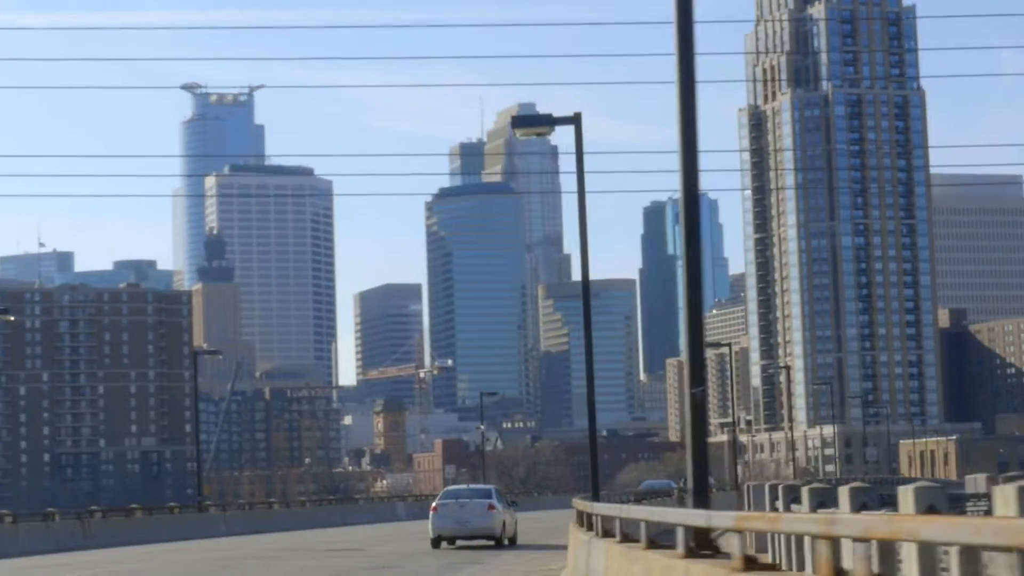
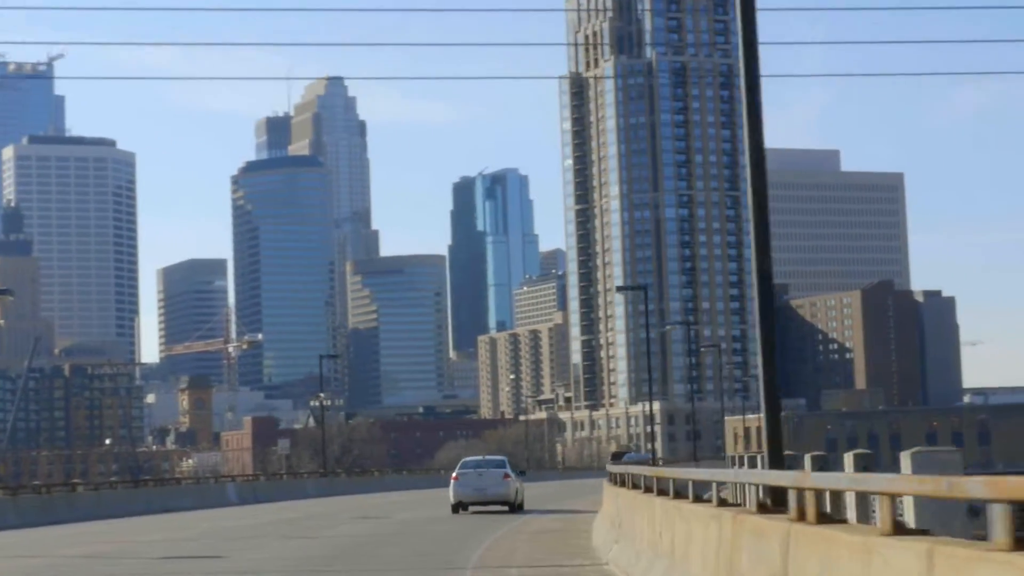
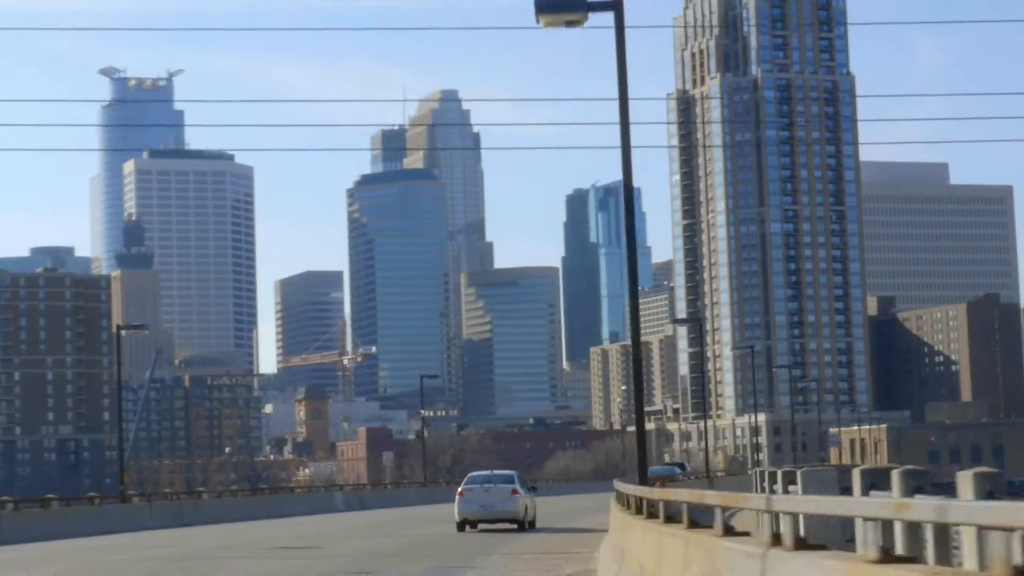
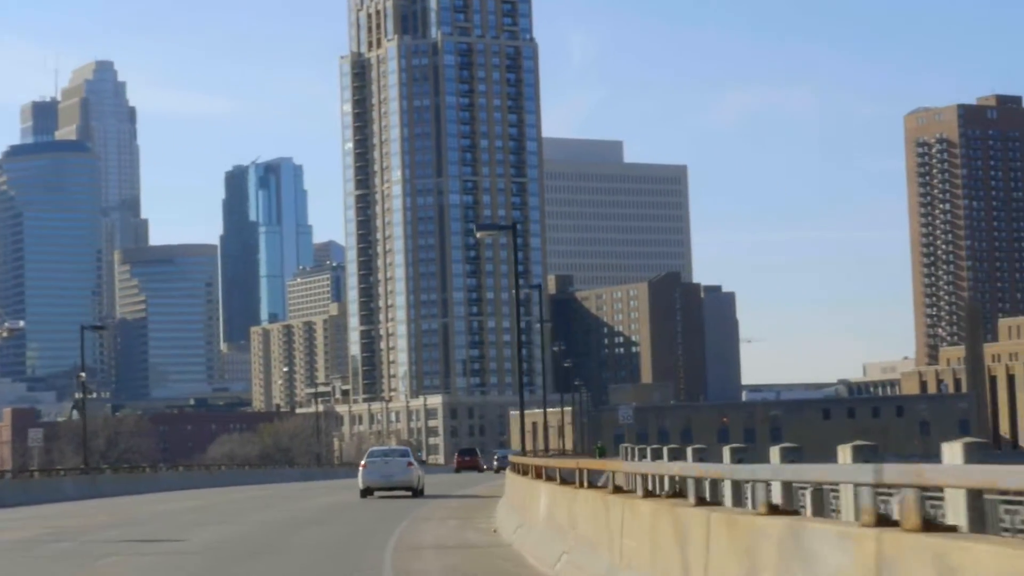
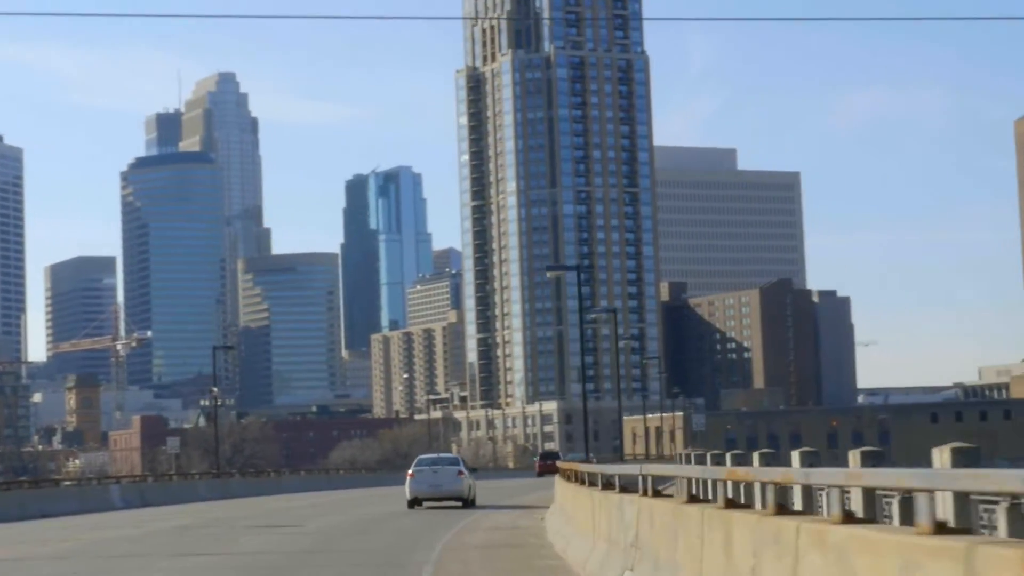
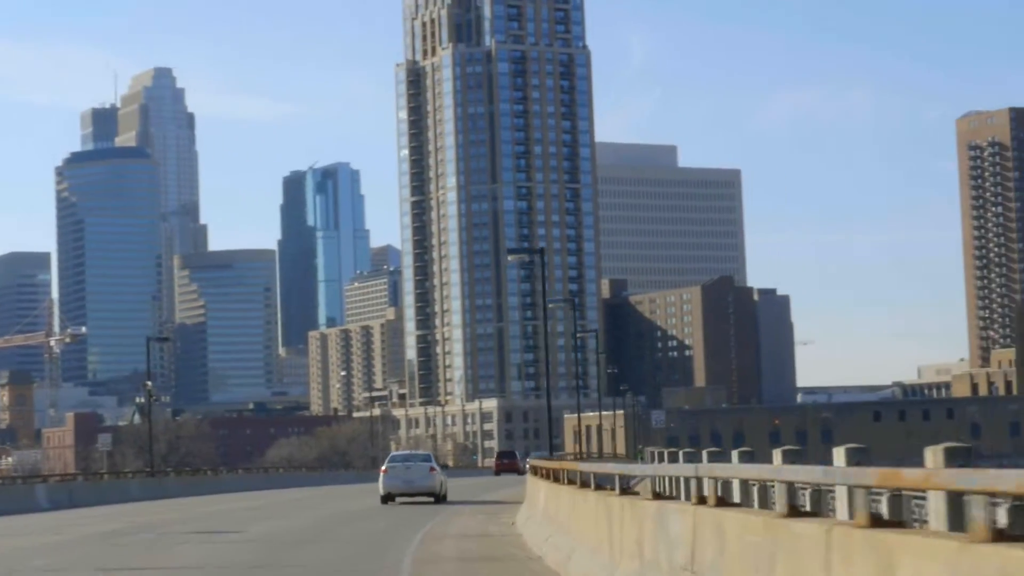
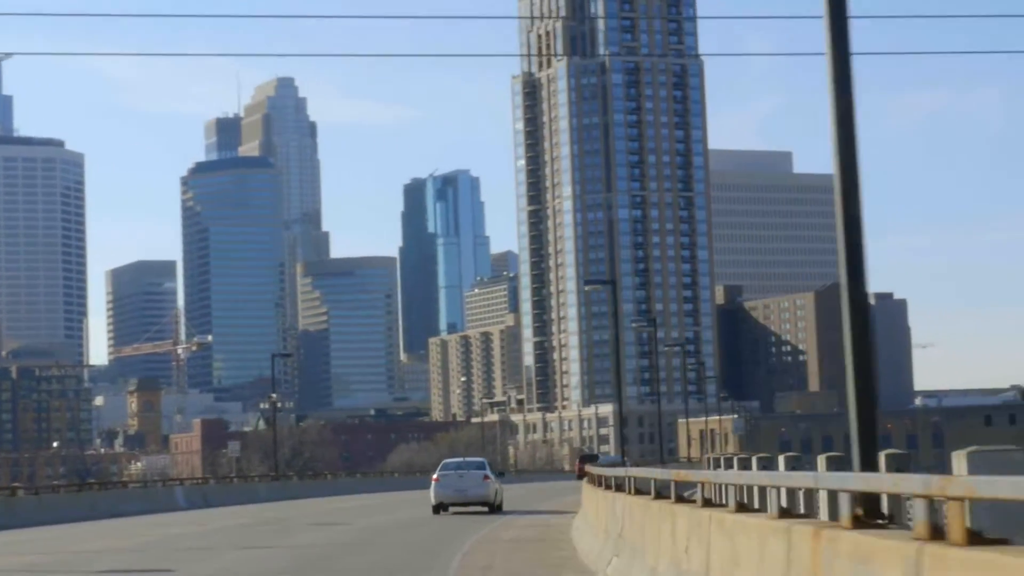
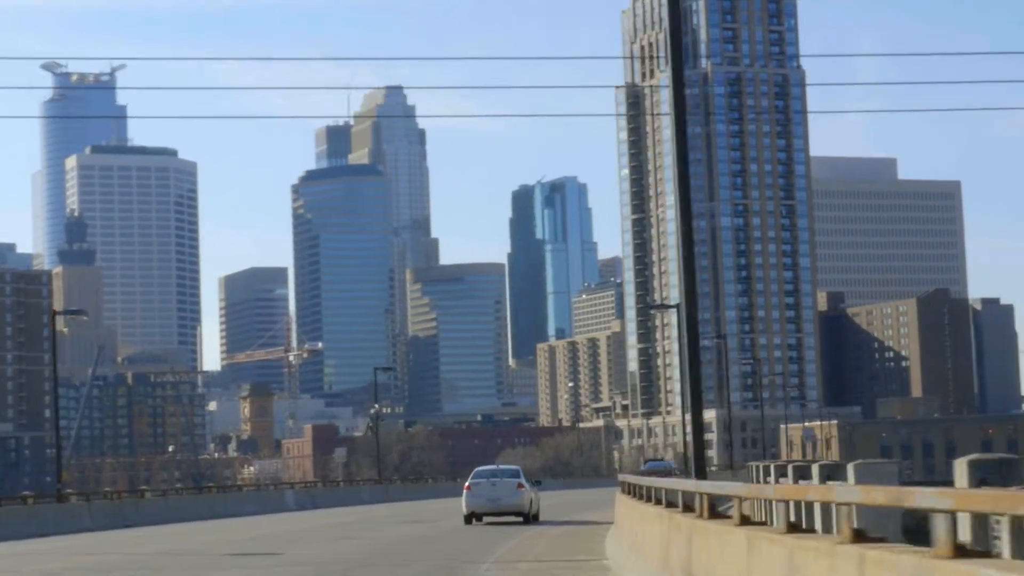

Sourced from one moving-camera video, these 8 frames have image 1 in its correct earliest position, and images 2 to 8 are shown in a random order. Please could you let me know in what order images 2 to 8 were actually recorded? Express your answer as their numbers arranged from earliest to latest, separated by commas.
3, 8, 2, 7, 5, 6, 4
